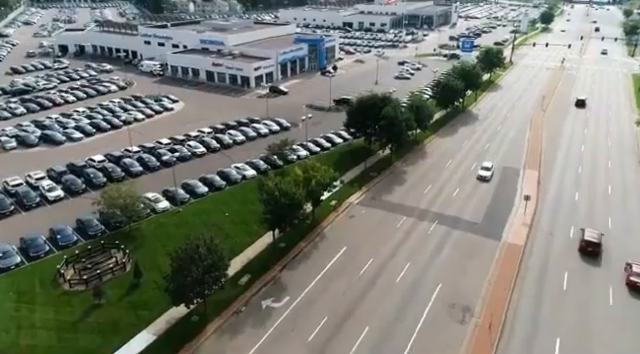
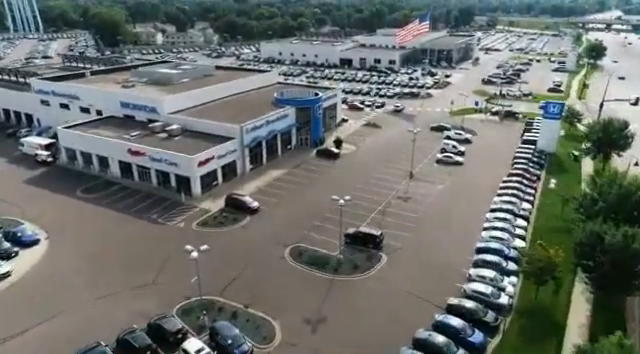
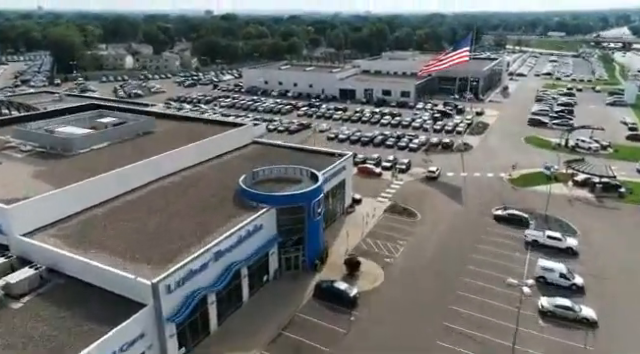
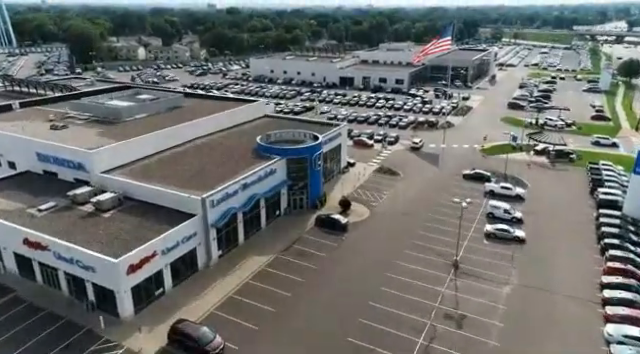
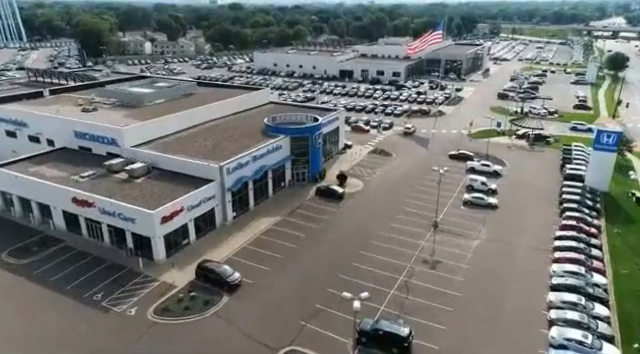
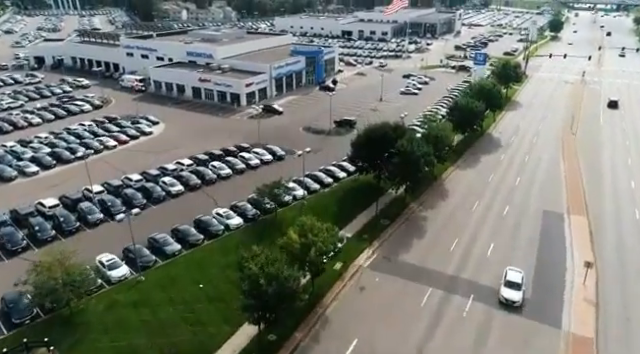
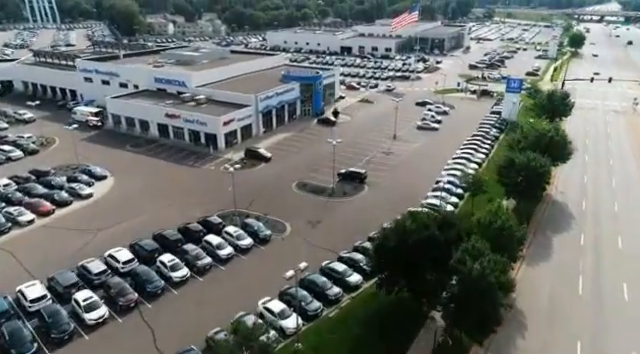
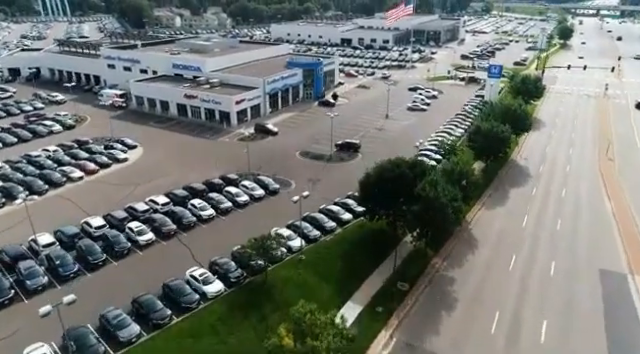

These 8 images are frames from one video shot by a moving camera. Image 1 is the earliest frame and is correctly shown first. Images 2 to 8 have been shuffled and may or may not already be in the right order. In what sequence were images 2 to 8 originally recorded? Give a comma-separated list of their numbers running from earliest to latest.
6, 8, 7, 2, 5, 4, 3
